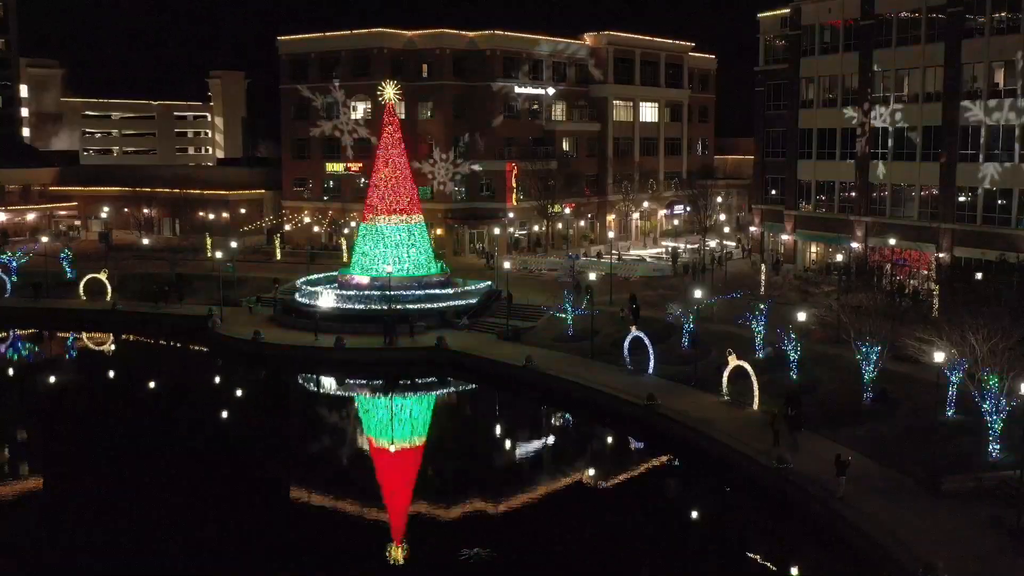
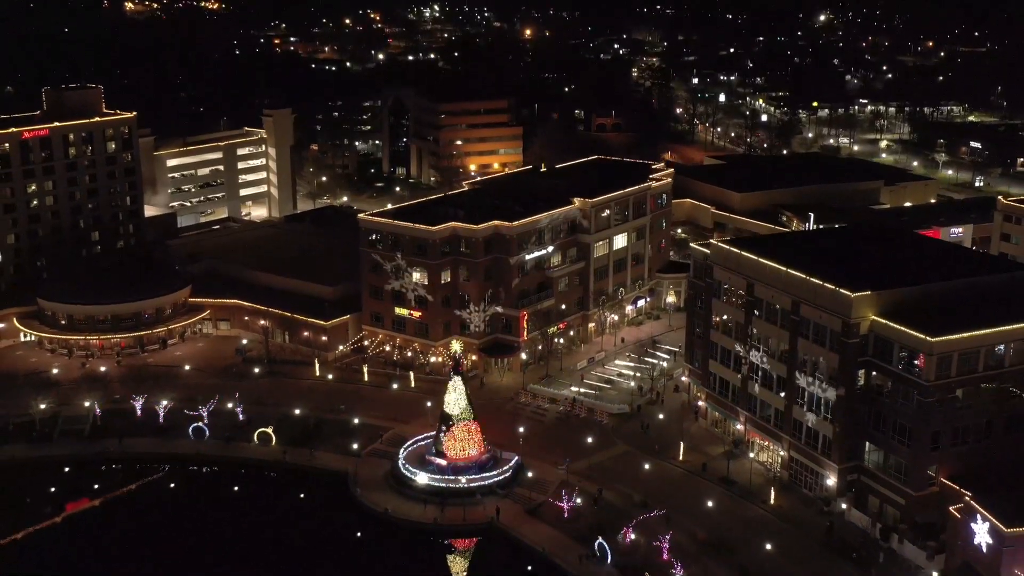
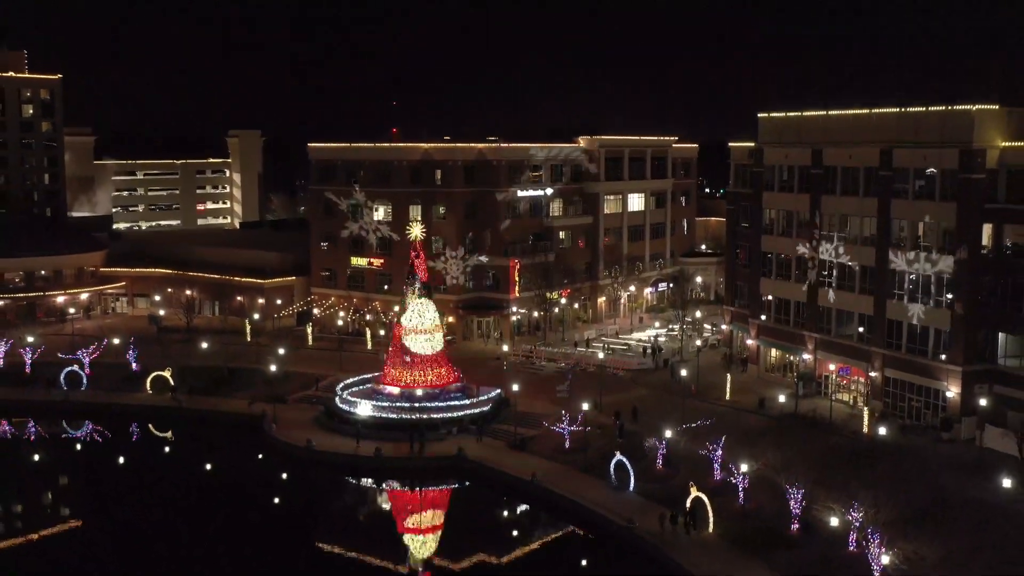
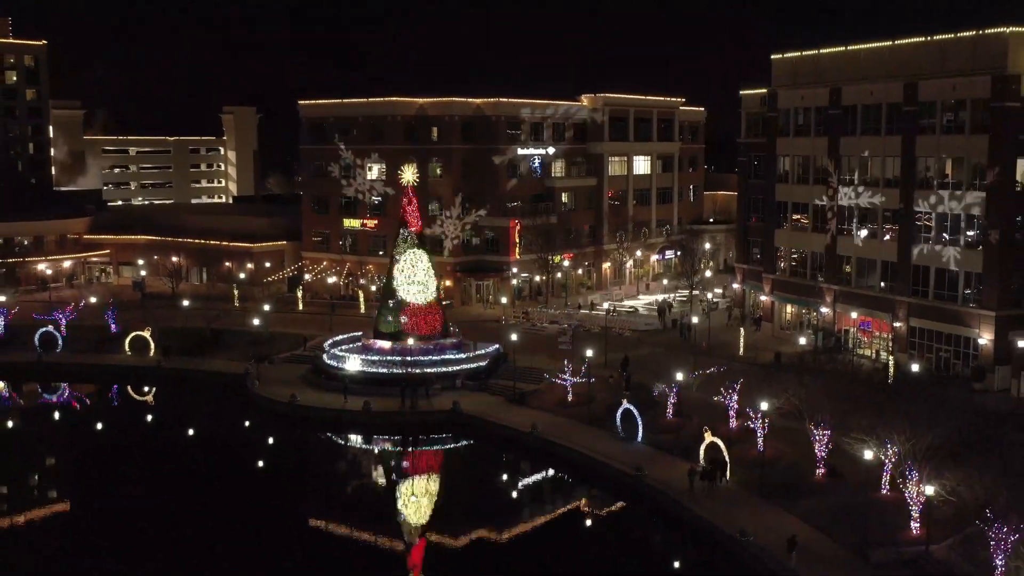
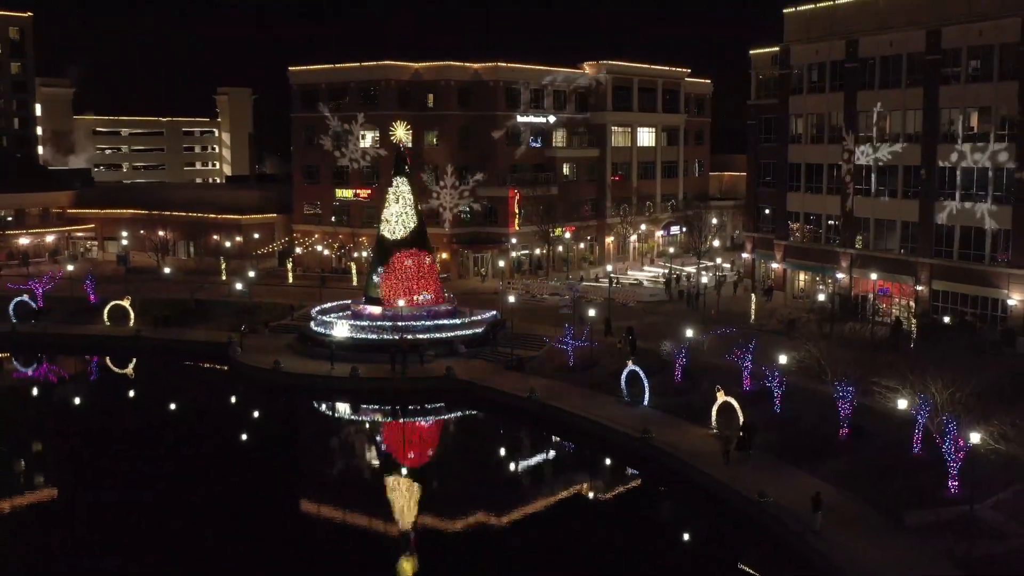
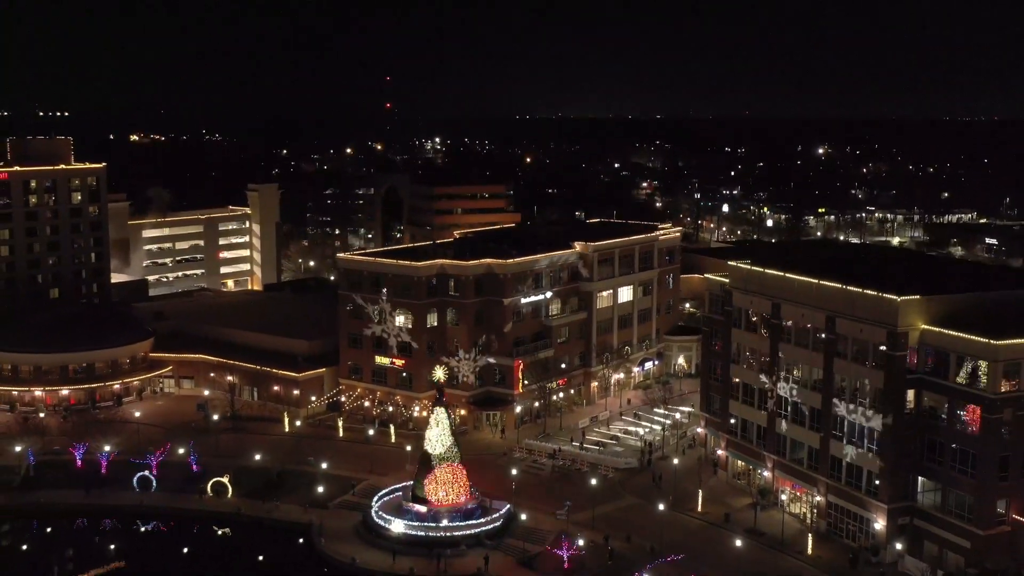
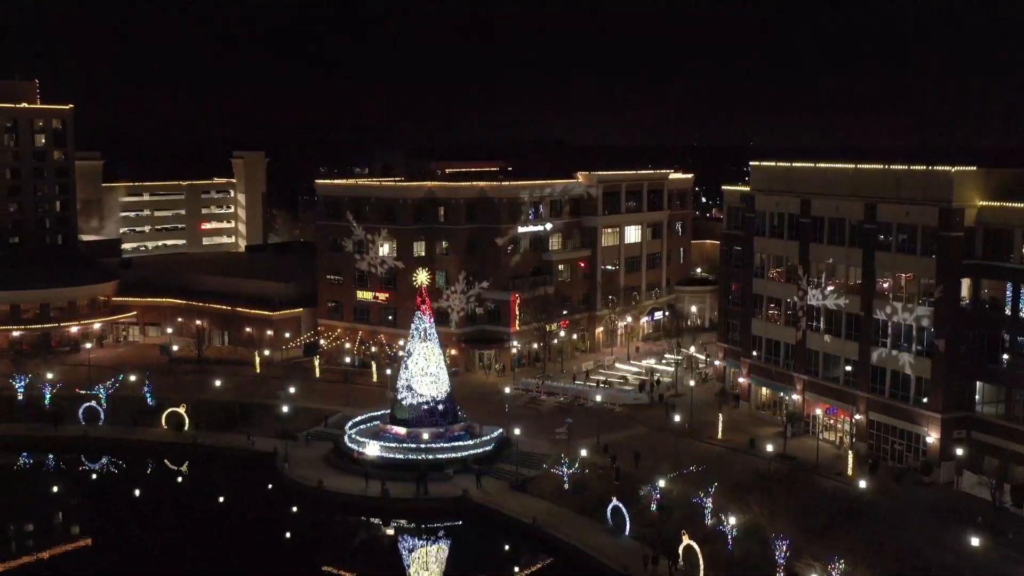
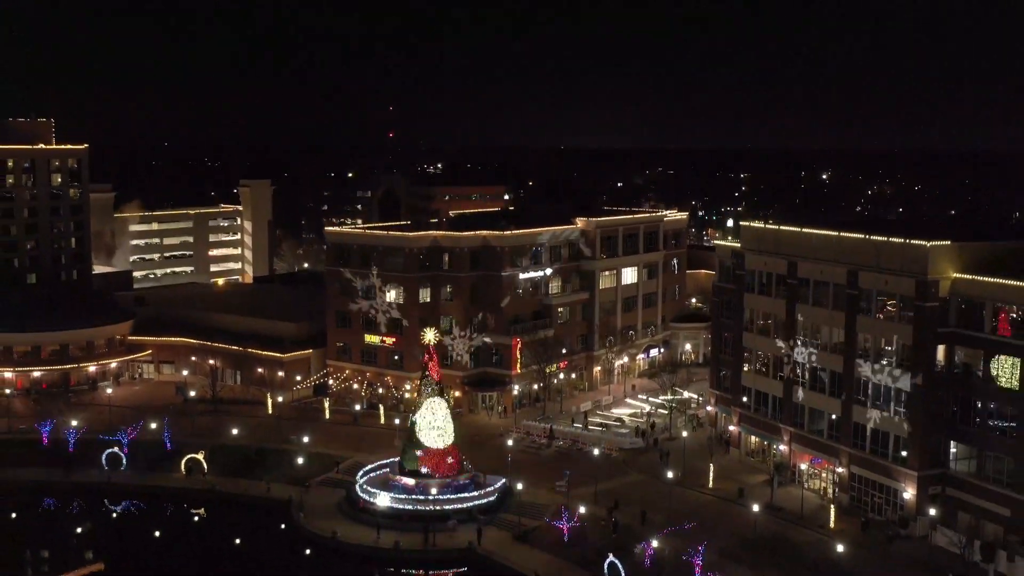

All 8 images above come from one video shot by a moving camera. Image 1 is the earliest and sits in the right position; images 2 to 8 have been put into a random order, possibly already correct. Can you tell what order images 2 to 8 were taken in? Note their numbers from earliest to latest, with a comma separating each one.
5, 4, 3, 7, 8, 6, 2
